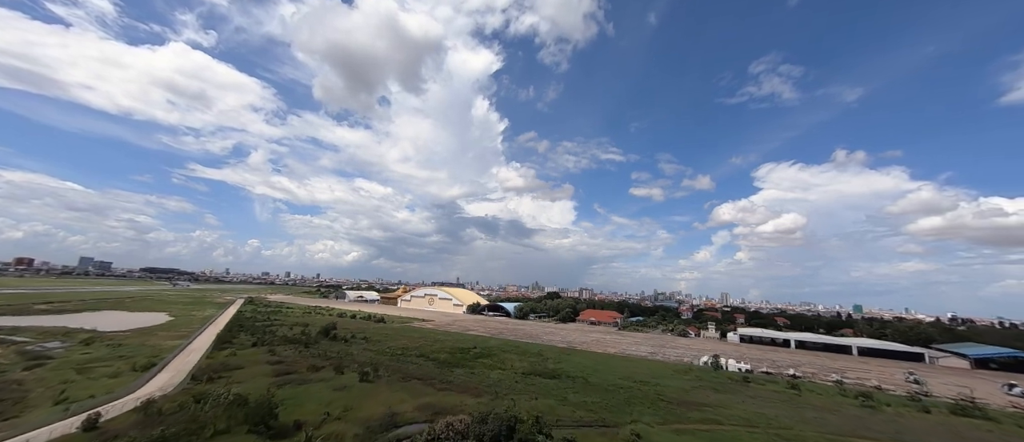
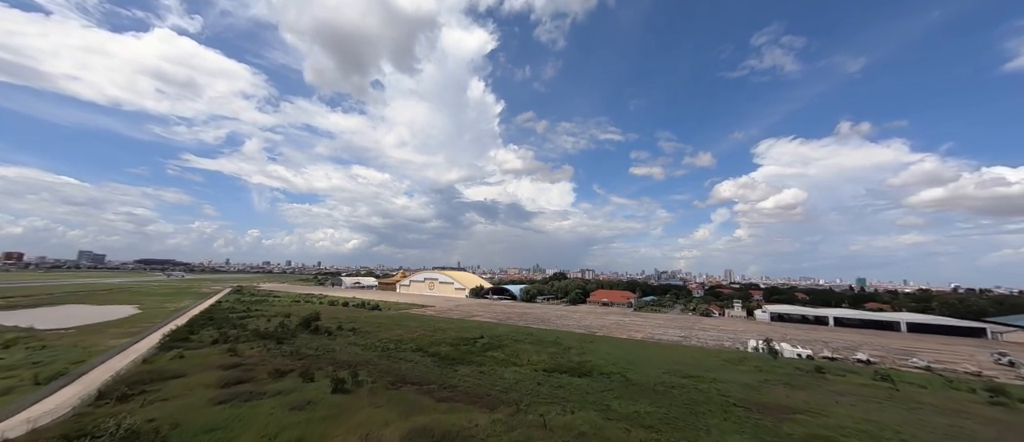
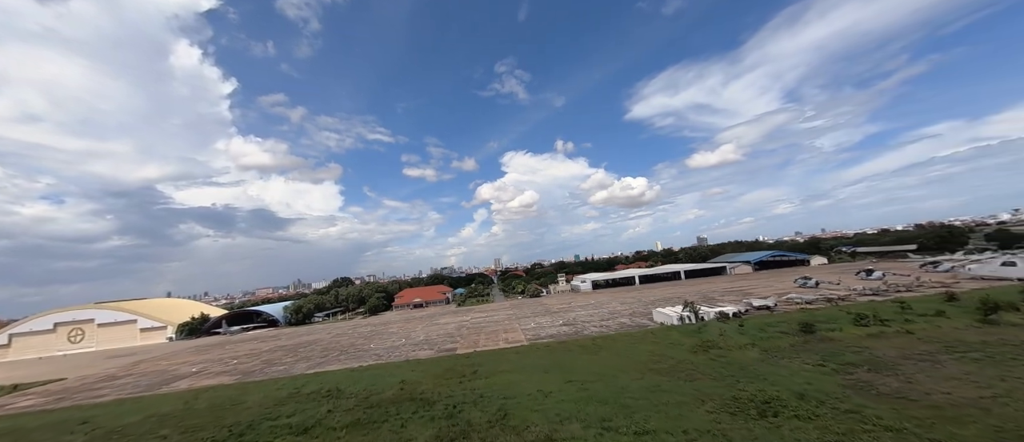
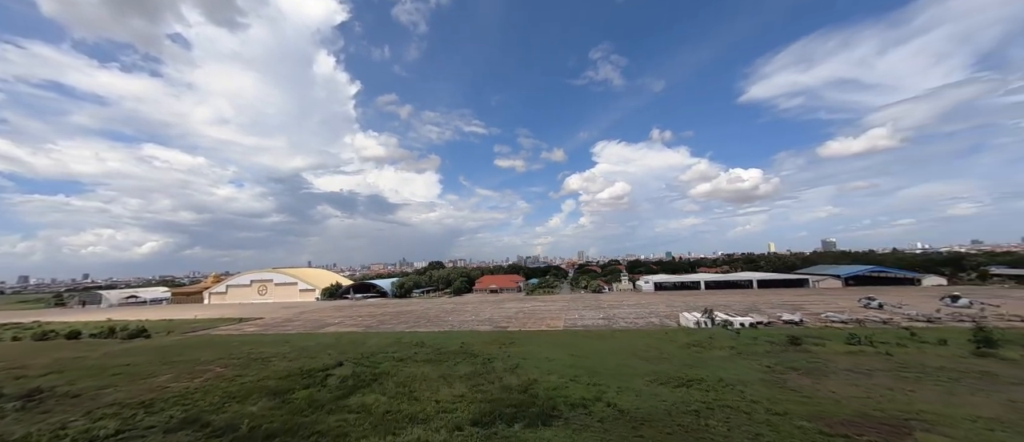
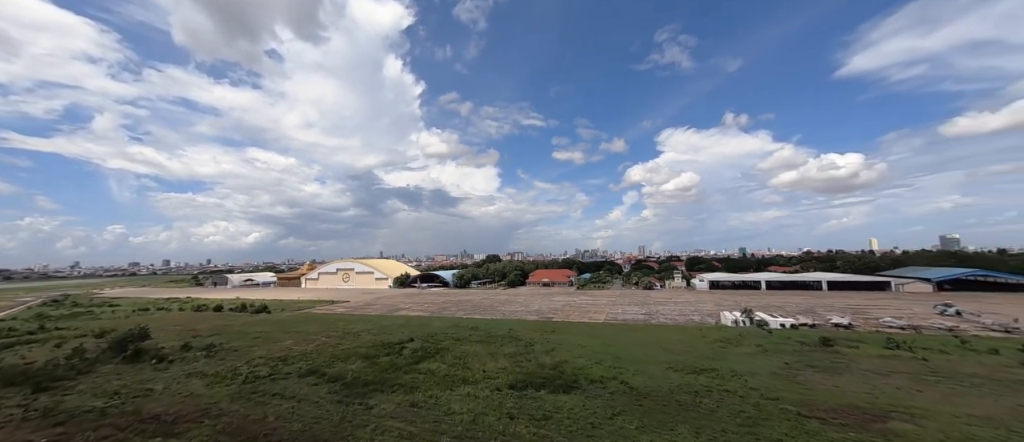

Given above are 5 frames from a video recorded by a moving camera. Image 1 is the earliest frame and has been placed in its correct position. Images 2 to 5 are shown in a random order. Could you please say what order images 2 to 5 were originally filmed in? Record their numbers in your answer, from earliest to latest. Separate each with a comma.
2, 5, 4, 3
